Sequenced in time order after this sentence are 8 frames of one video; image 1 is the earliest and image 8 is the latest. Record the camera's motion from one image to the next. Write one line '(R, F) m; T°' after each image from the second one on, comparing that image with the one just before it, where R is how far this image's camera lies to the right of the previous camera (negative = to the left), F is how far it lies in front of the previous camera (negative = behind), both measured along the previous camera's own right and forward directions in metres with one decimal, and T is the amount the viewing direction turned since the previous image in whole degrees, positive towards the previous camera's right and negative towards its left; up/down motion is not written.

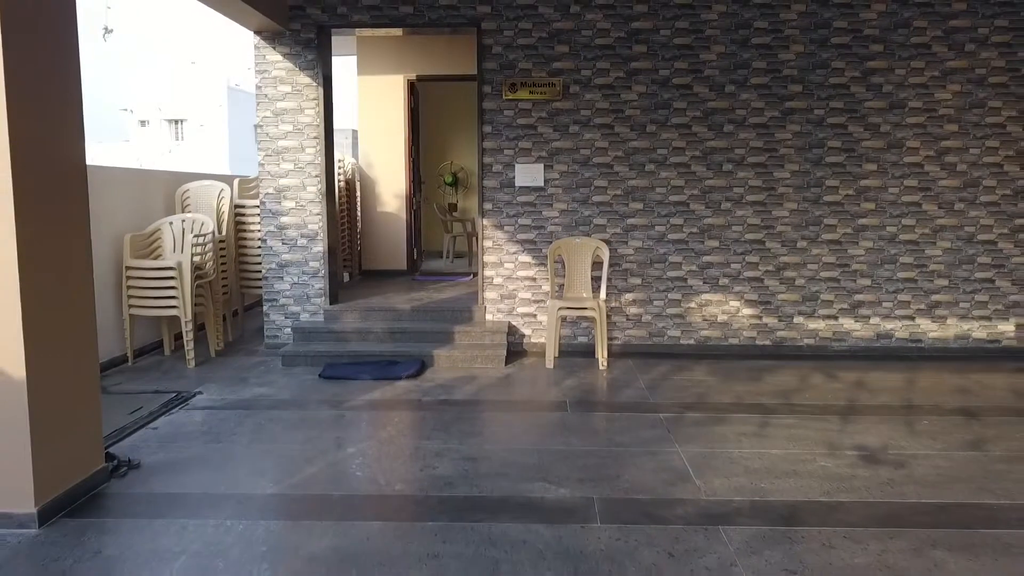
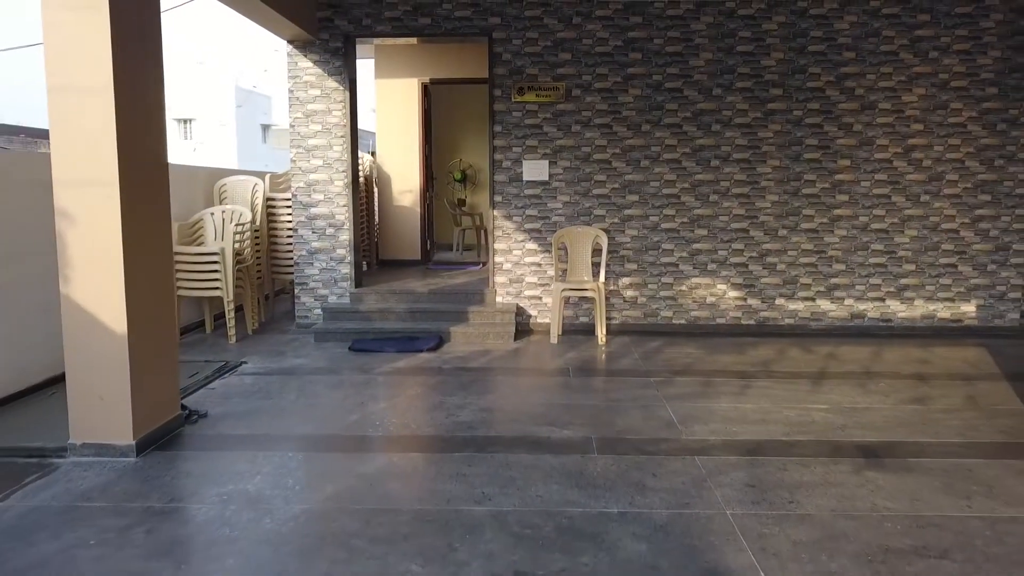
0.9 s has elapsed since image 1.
(0.0, -0.6) m; 0°
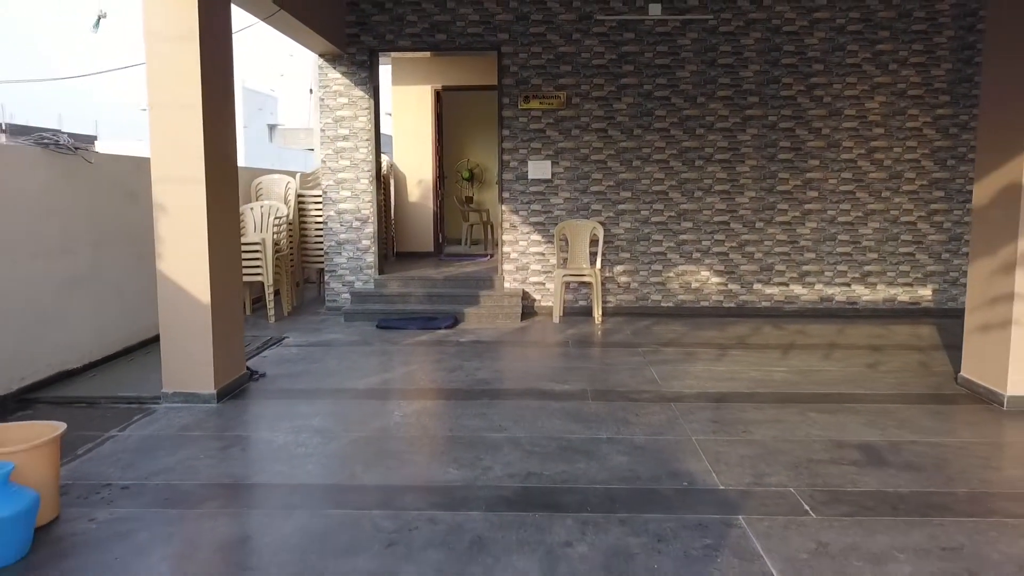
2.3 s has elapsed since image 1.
(0.0, -0.7) m; 0°
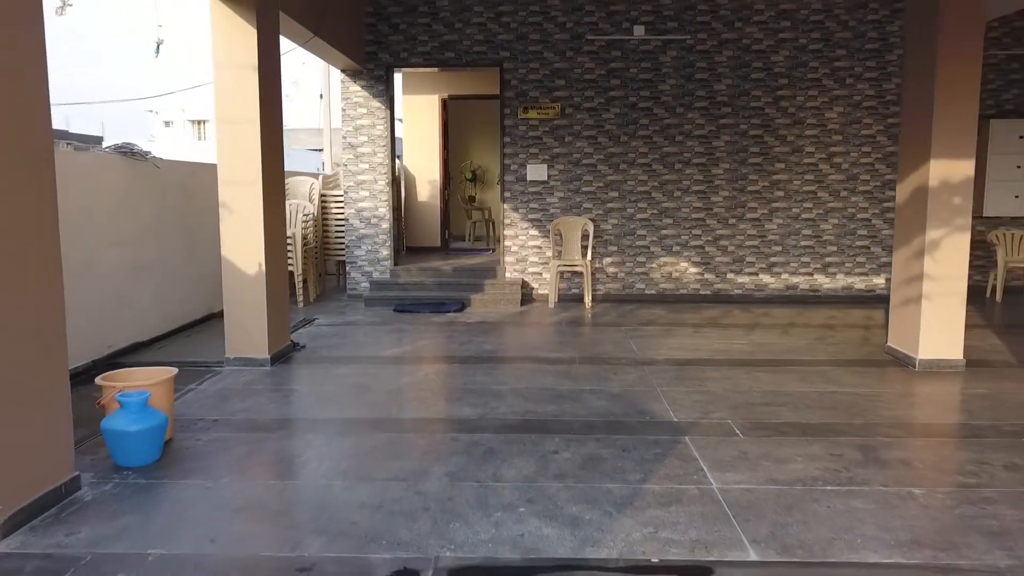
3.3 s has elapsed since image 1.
(0.0, -0.8) m; 0°
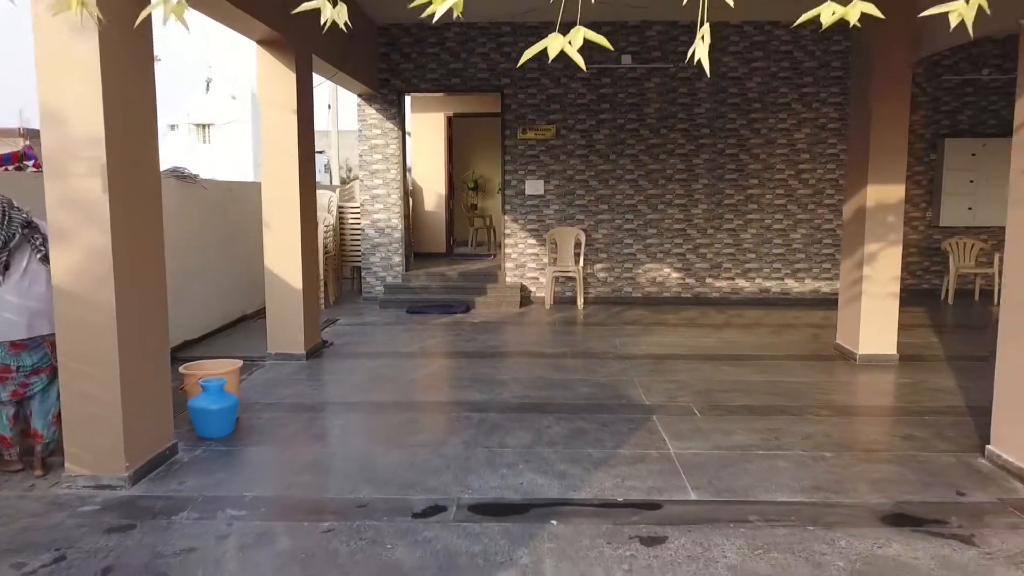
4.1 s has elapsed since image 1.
(0.0, -0.8) m; 0°
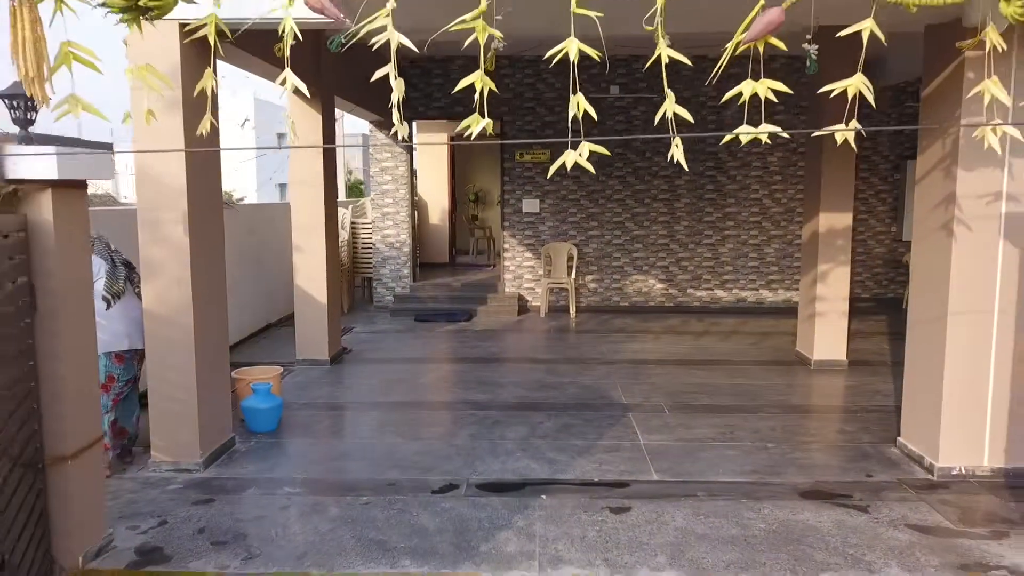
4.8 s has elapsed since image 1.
(0.0, -0.8) m; 0°
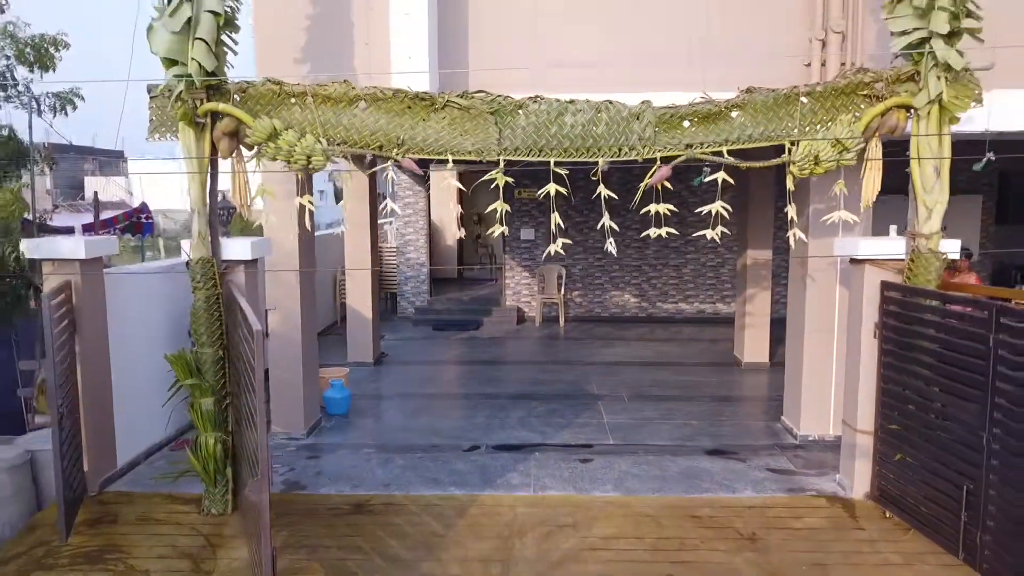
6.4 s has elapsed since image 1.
(-0.1, -1.9) m; 0°
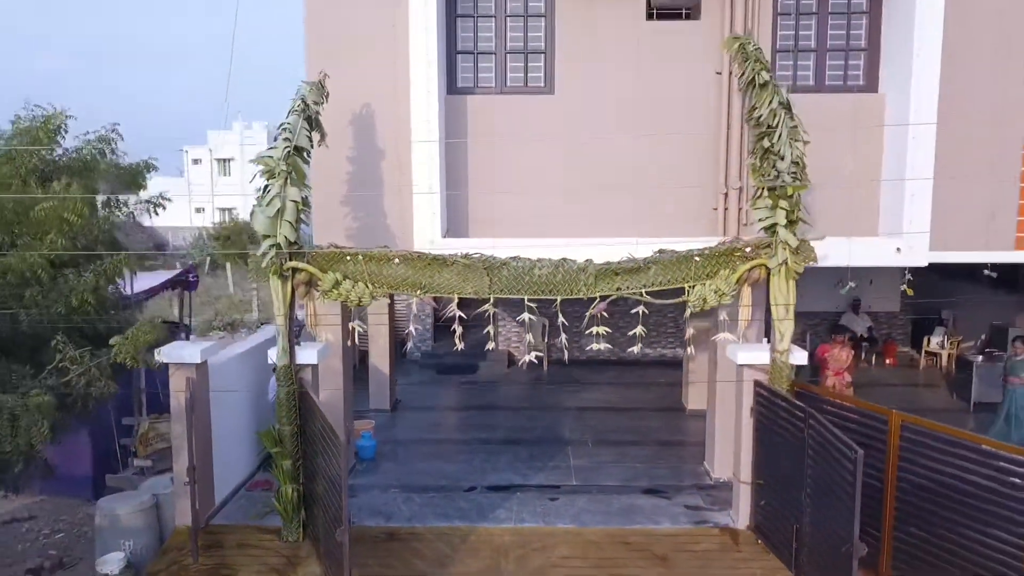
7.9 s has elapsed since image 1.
(+0.1, -2.0) m; 0°
